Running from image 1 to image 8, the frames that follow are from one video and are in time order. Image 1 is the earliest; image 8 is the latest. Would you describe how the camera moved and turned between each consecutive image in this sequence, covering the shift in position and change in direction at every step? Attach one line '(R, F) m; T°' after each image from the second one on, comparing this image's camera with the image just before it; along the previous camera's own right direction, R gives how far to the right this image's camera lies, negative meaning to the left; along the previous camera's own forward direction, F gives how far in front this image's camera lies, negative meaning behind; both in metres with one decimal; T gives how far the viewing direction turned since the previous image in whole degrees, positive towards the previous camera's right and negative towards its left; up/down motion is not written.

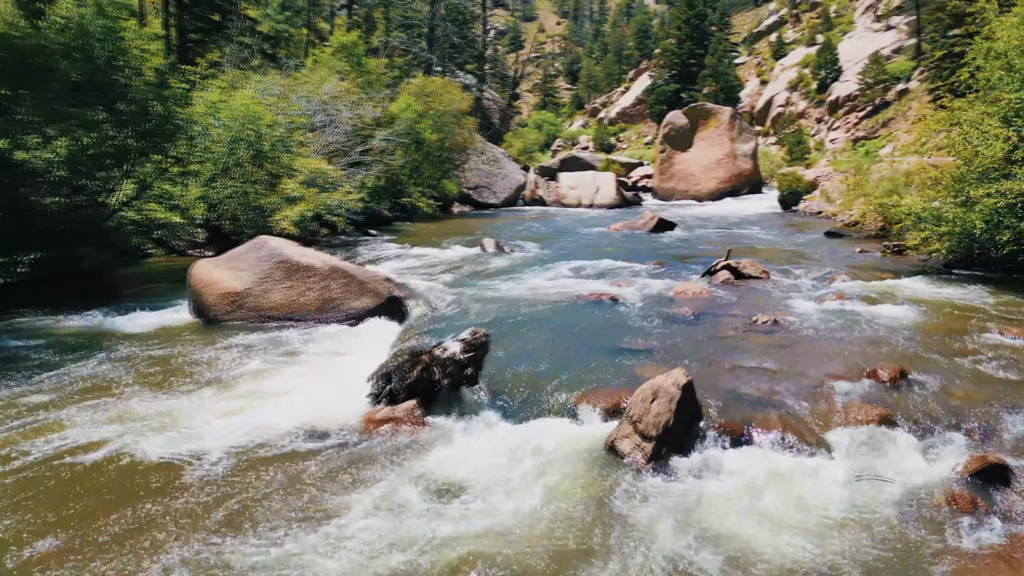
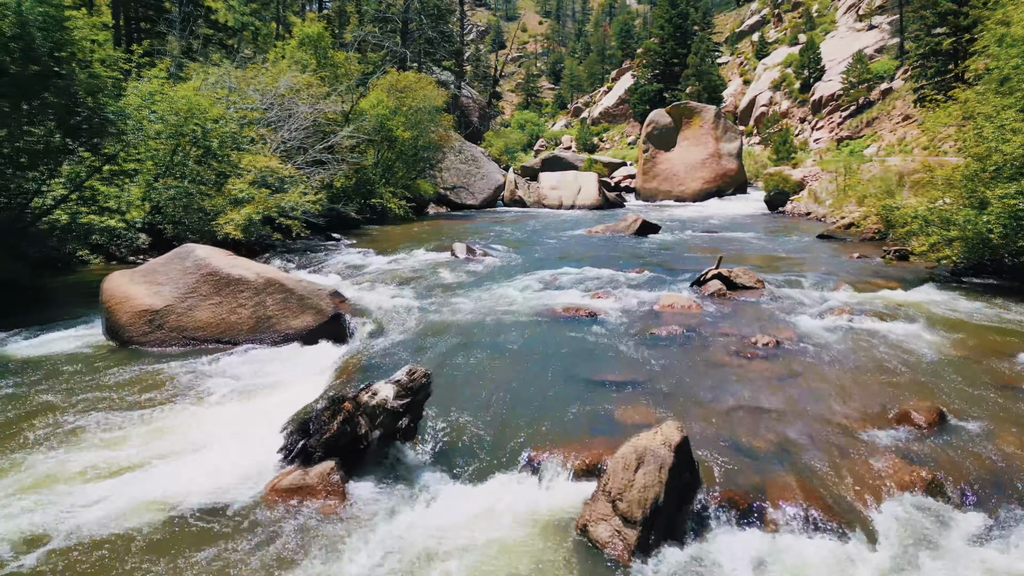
(+0.2, +1.3) m; +1°
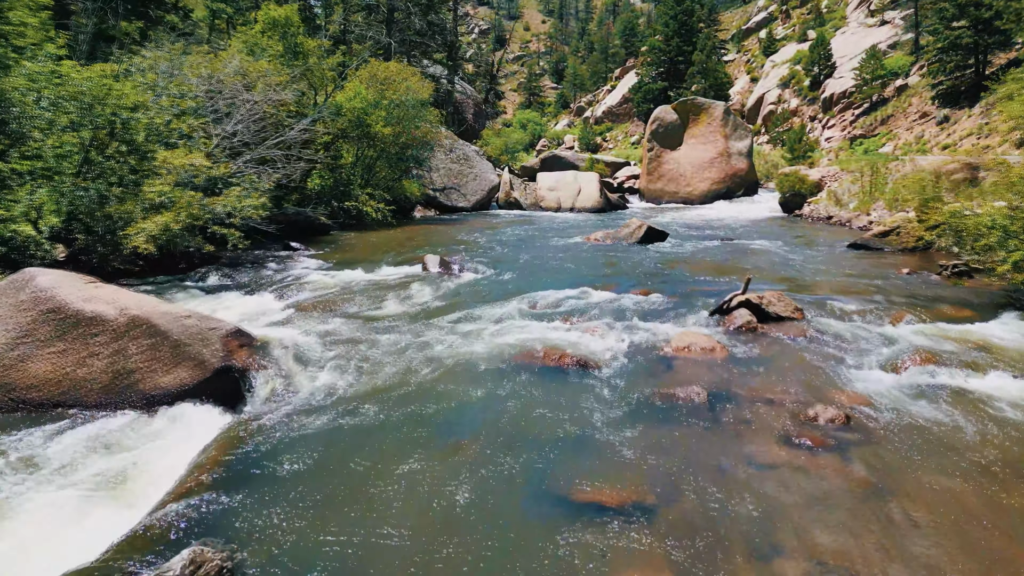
(+0.4, +2.3) m; 0°
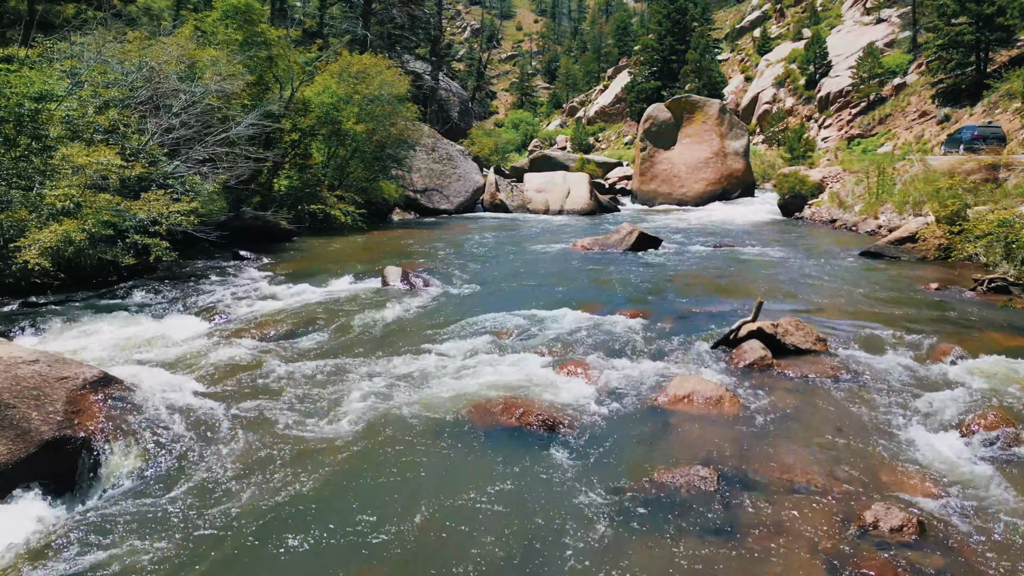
(+0.3, +1.6) m; +1°
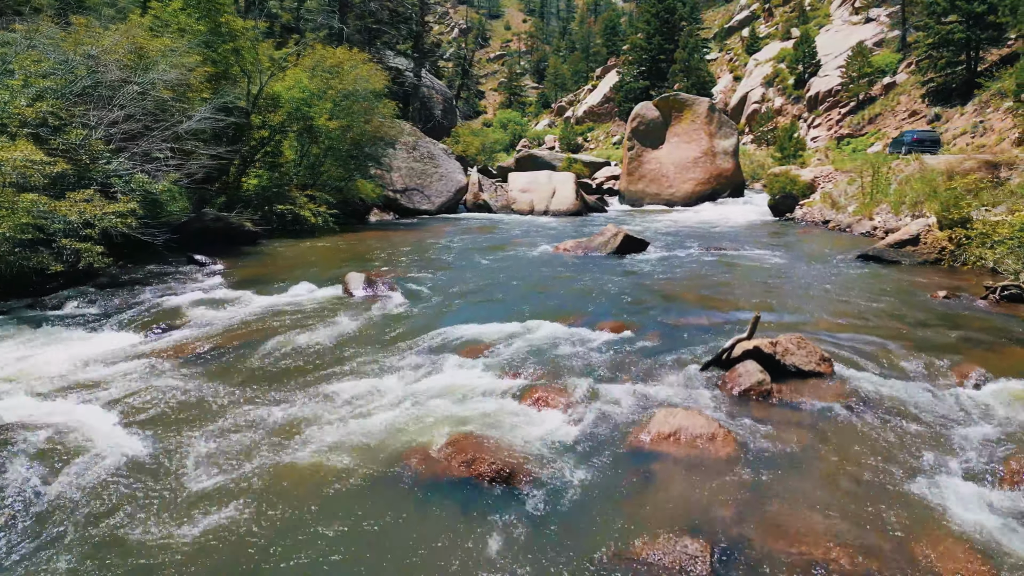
(+0.2, +0.9) m; +1°
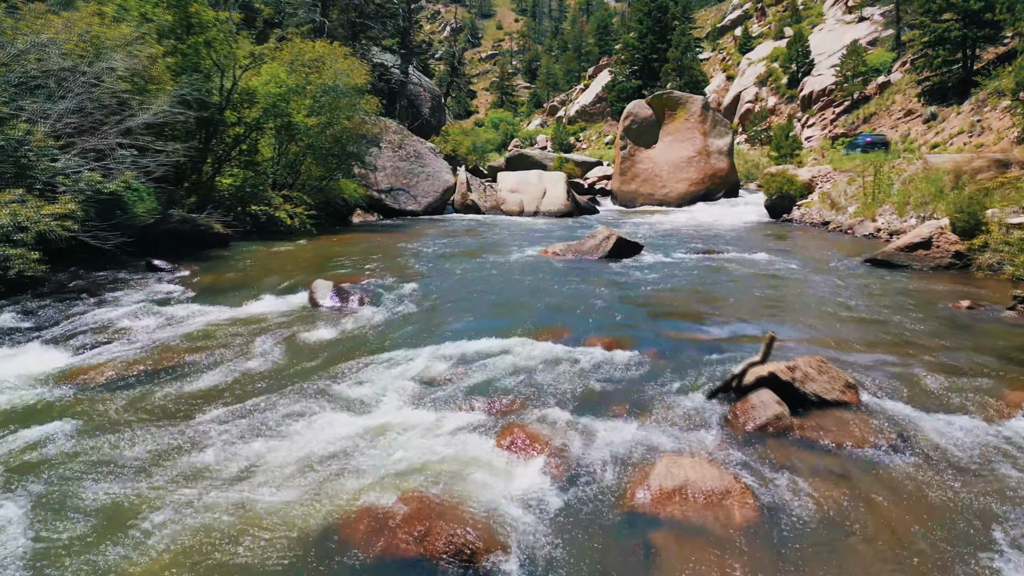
(+0.1, +0.9) m; +1°
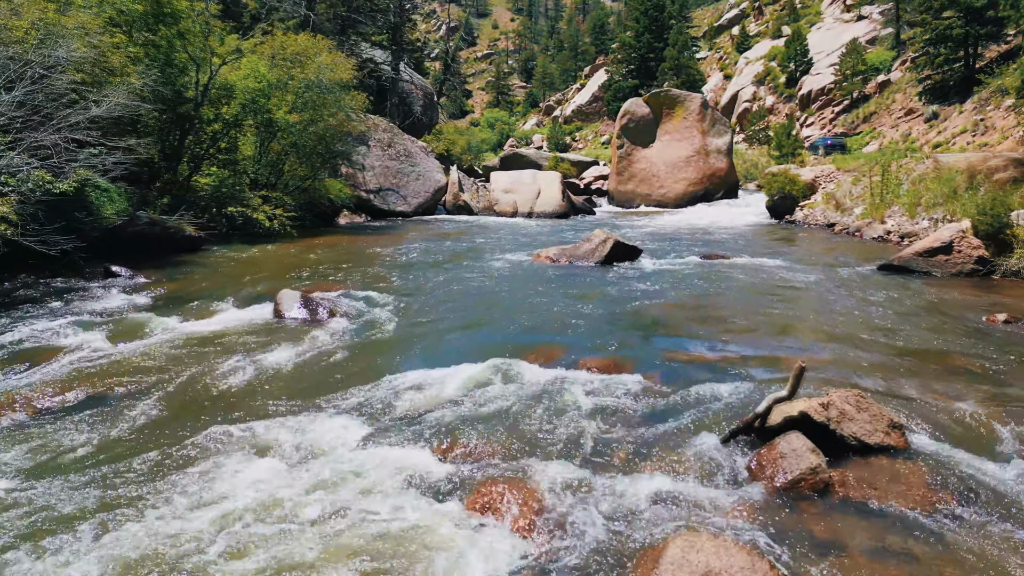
(+0.1, +0.9) m; 0°
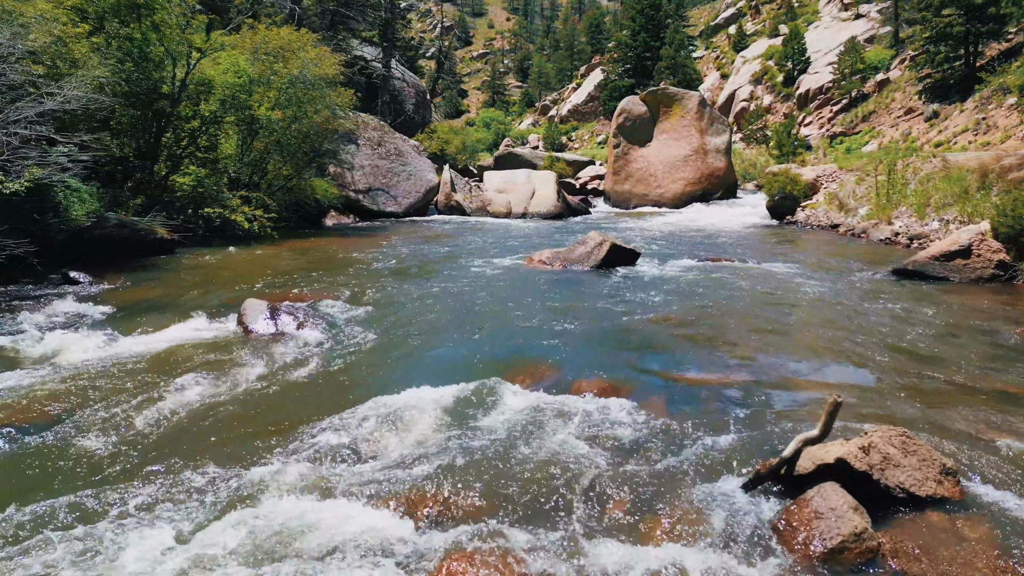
(+0.1, +0.7) m; 0°
